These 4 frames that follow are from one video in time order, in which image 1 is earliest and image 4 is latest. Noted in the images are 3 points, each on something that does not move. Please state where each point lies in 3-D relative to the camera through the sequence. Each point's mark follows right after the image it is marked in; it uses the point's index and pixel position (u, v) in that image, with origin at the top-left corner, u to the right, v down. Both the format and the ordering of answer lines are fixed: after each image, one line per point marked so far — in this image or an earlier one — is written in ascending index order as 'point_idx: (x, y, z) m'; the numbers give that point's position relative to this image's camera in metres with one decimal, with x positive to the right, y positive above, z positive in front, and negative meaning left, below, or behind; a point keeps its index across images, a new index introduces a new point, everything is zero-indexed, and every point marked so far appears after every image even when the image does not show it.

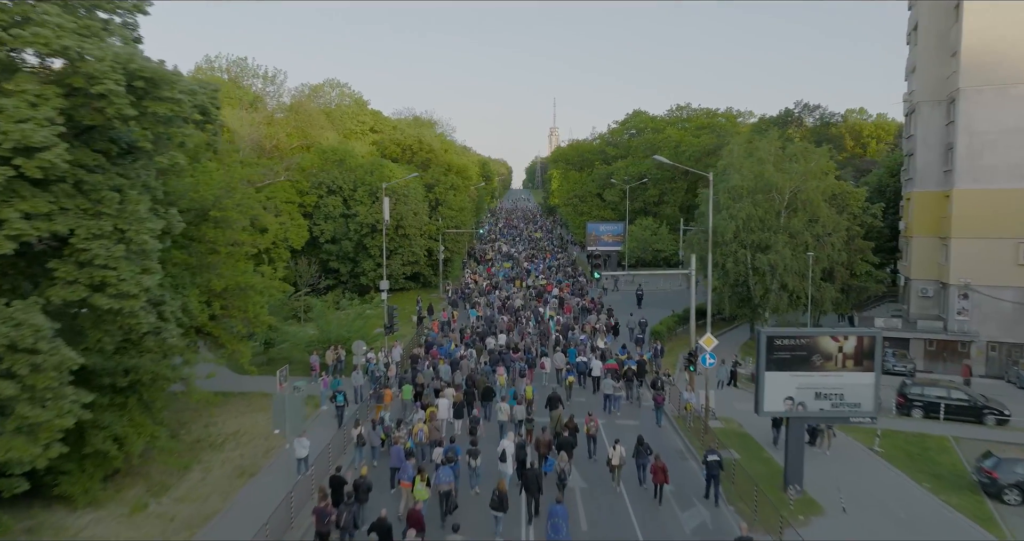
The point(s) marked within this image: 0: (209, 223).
0: (-8.1, +1.3, +17.9) m
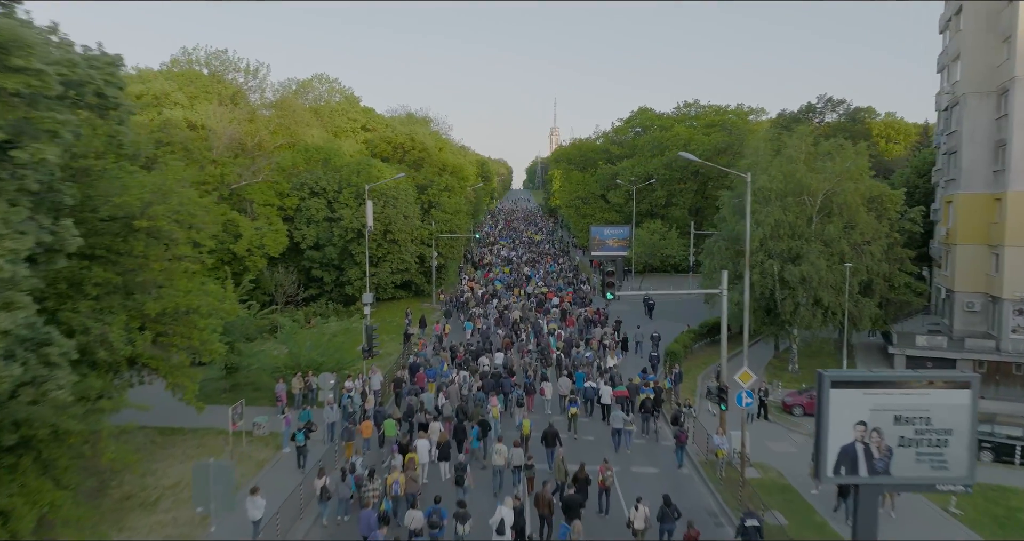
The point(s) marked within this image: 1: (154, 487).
0: (-8.2, +0.8, +14.8) m
1: (-8.3, -5.0, +15.5) m
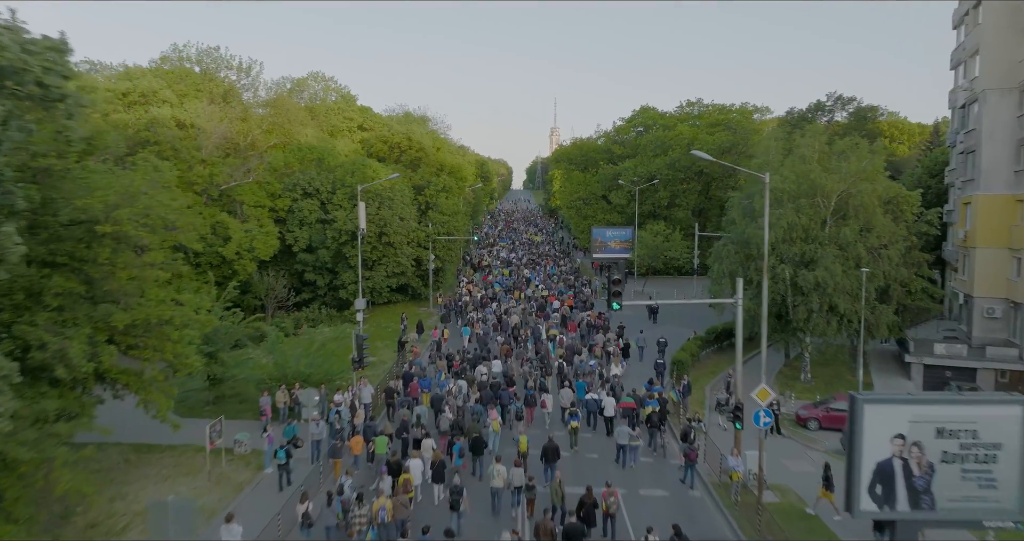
0: (-8.3, +0.6, +13.6) m
1: (-8.4, -5.2, +14.4) m
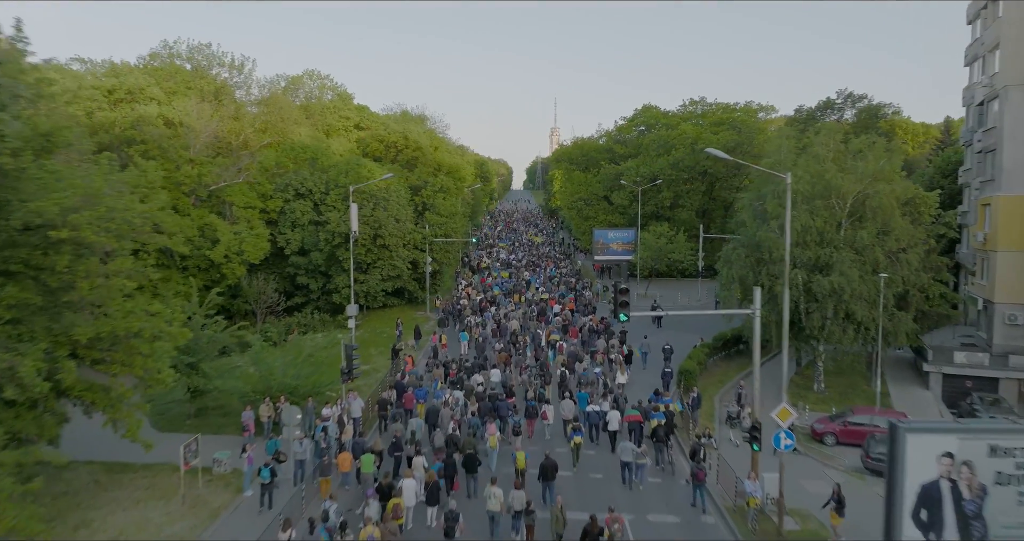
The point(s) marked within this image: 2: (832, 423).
0: (-8.3, +0.4, +12.4) m
1: (-8.4, -5.4, +13.2) m
2: (+9.5, -4.5, +19.7) m
